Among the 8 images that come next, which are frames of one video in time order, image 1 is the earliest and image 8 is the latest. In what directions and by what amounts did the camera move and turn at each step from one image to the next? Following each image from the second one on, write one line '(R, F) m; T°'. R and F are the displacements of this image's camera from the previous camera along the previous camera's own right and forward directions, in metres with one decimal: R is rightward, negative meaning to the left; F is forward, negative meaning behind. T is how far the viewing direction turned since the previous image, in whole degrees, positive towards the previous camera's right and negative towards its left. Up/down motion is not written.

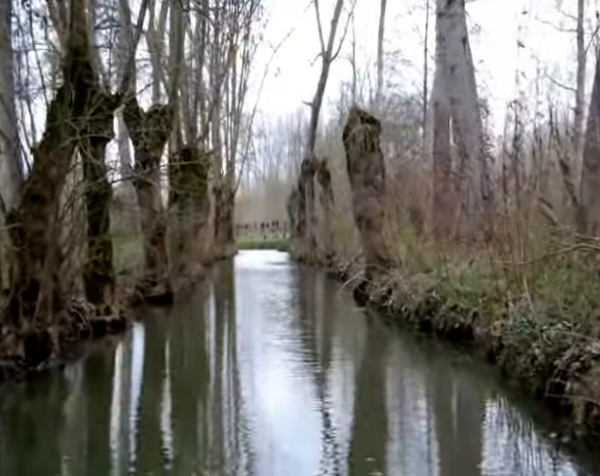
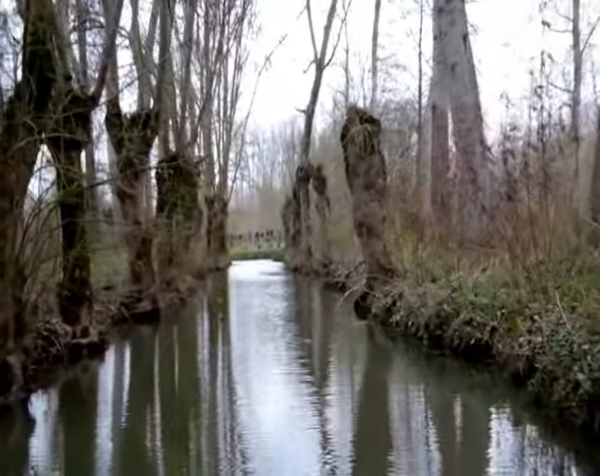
(0.0, +1.1) m; 0°
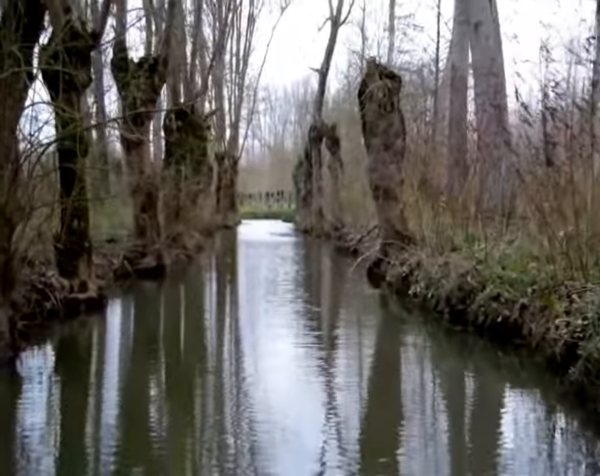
(-0.1, +0.8) m; -1°
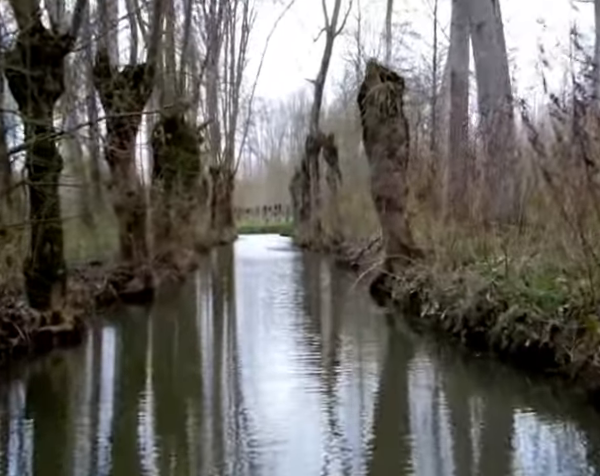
(0.0, +1.0) m; 0°
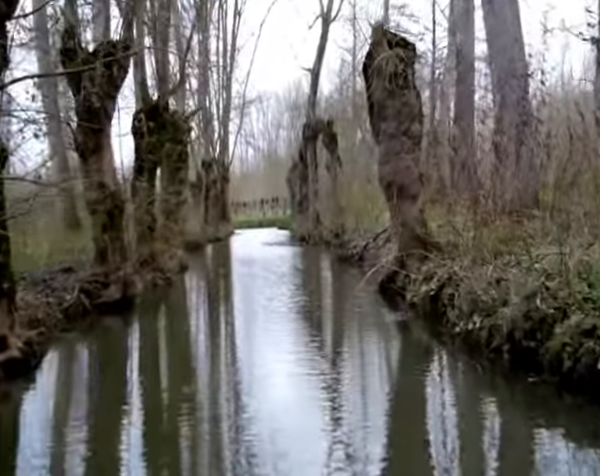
(0.0, +1.8) m; 0°
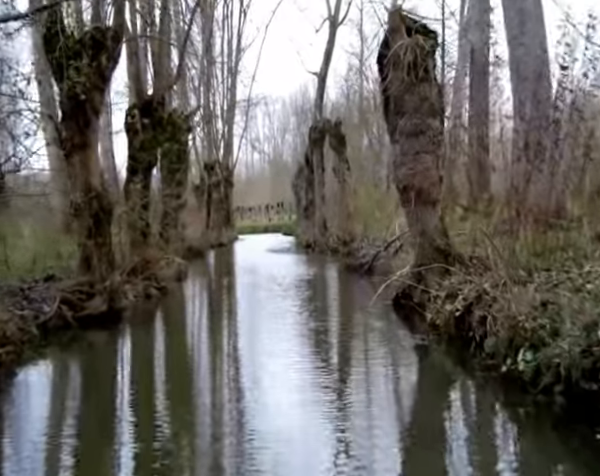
(0.0, +1.3) m; 0°
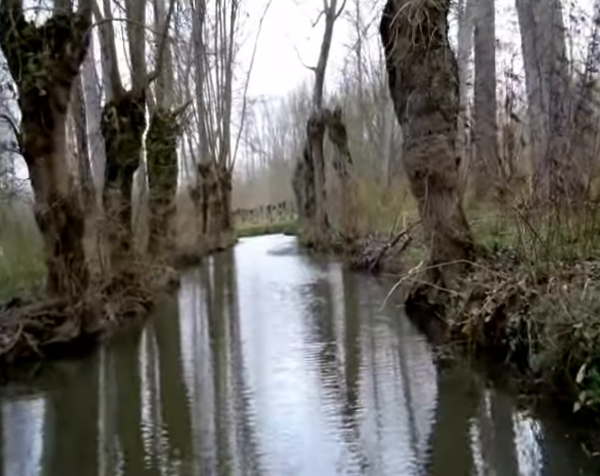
(+0.1, +1.4) m; 0°
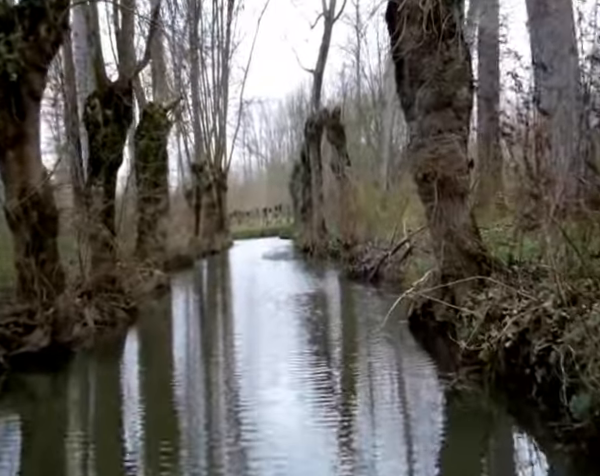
(0.0, +0.9) m; 0°
